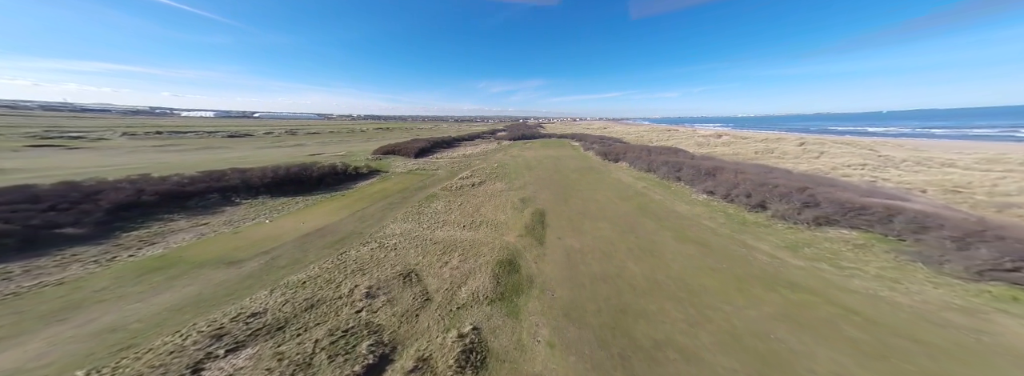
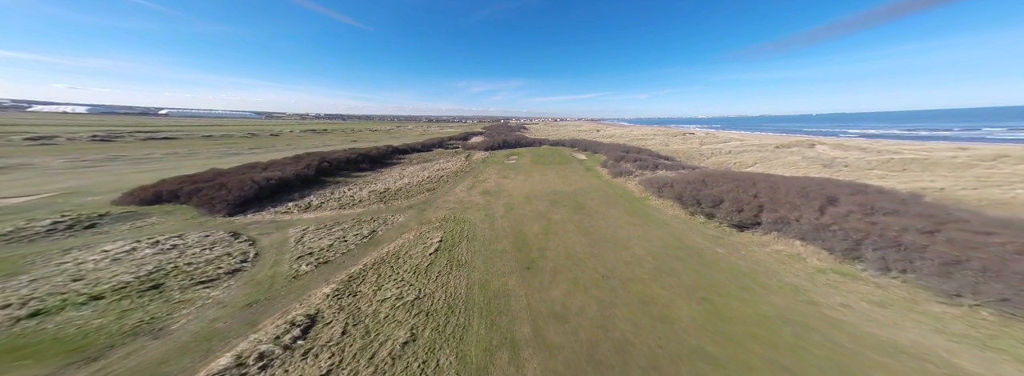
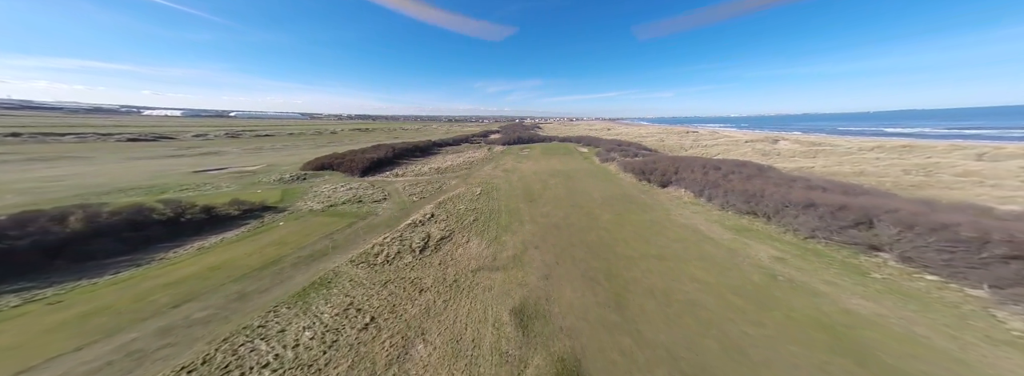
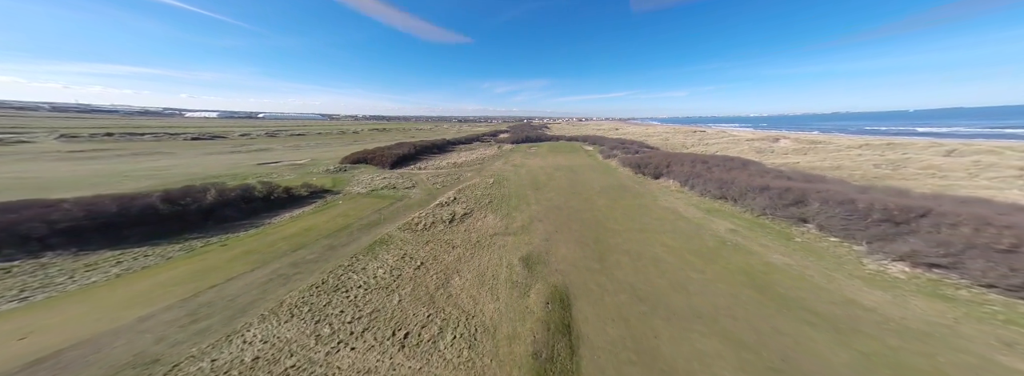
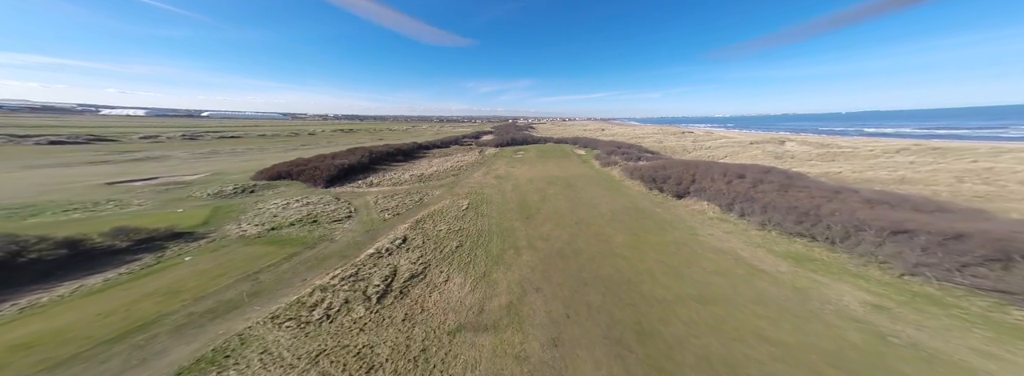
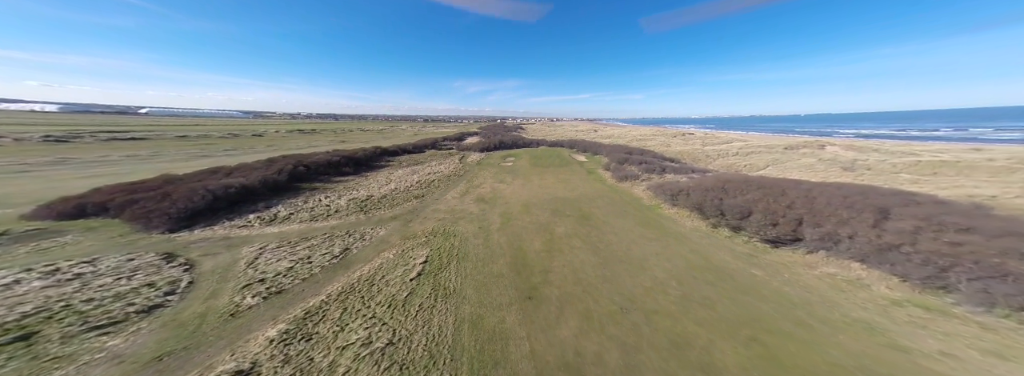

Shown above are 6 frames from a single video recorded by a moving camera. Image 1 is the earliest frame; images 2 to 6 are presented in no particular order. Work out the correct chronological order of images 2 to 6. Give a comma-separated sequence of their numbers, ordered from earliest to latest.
4, 3, 5, 2, 6
